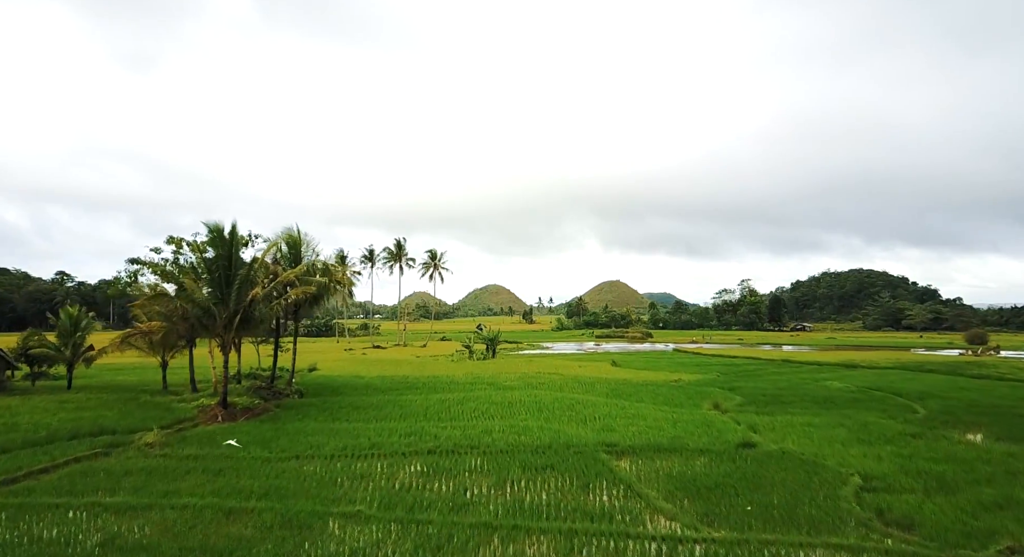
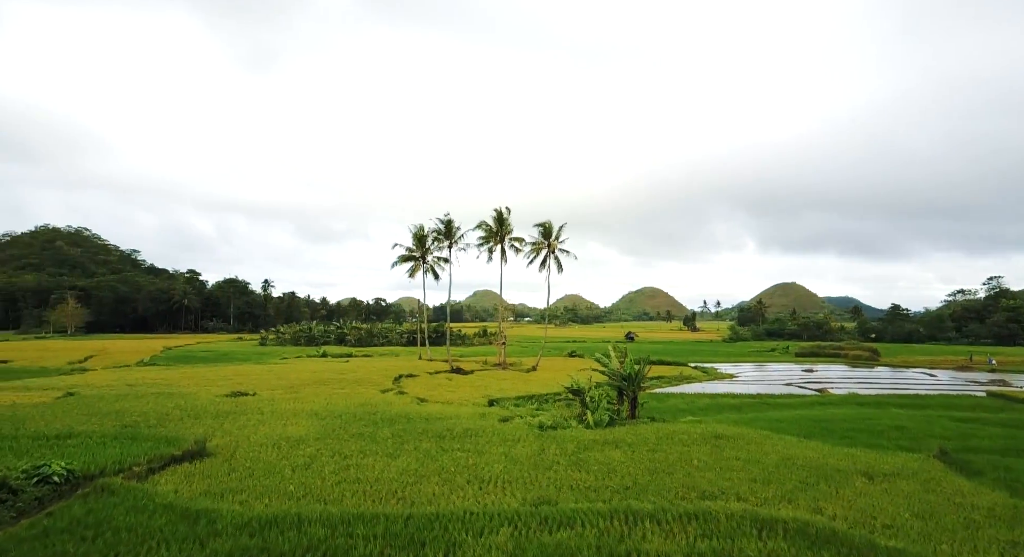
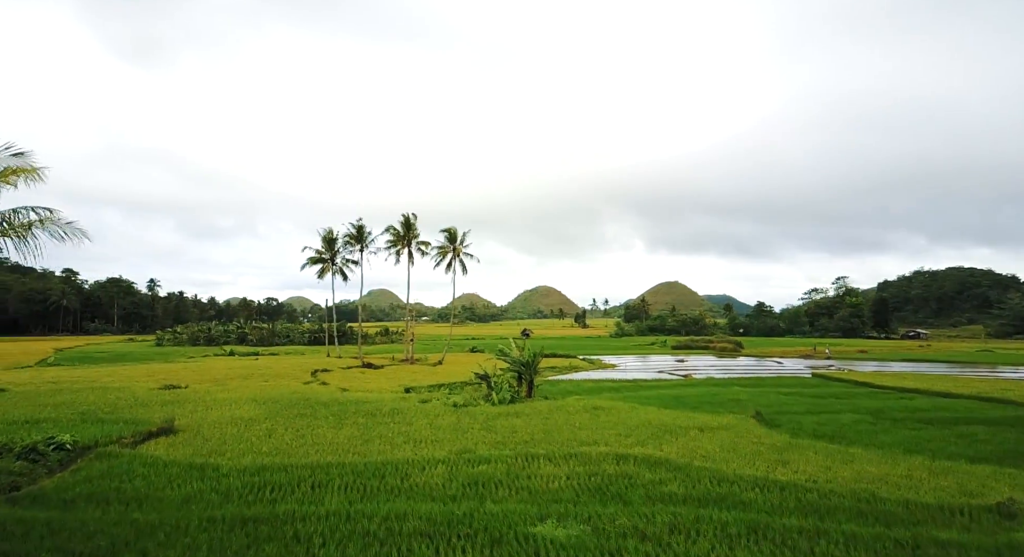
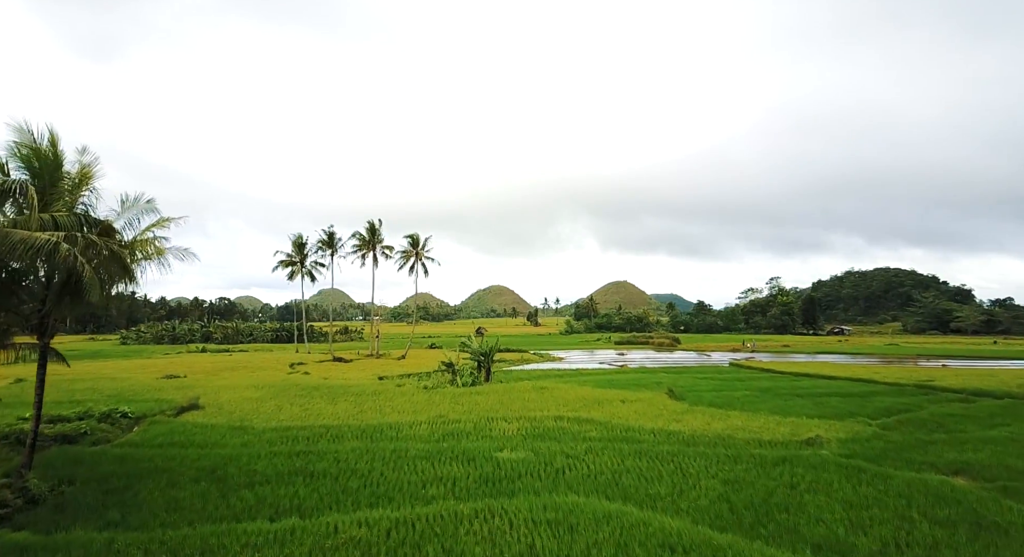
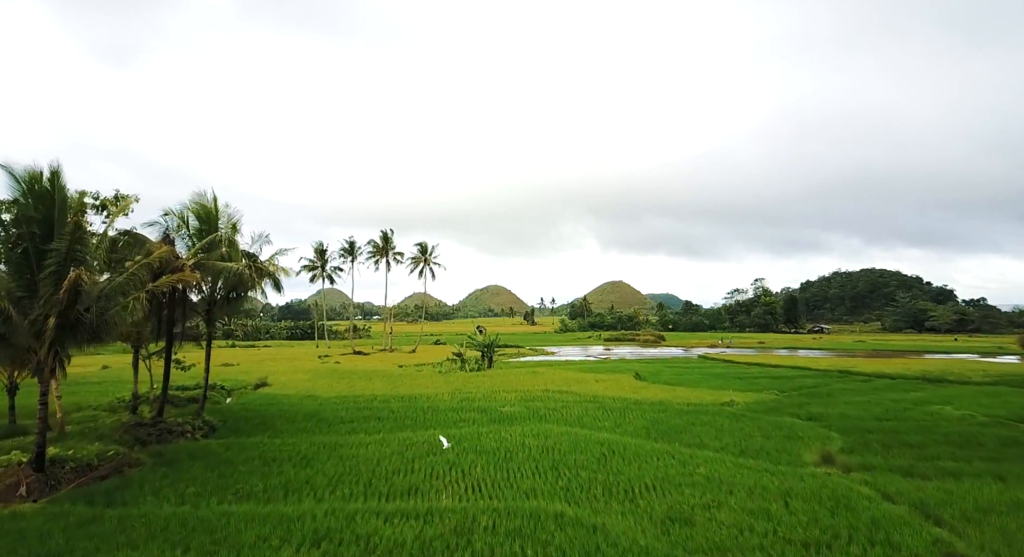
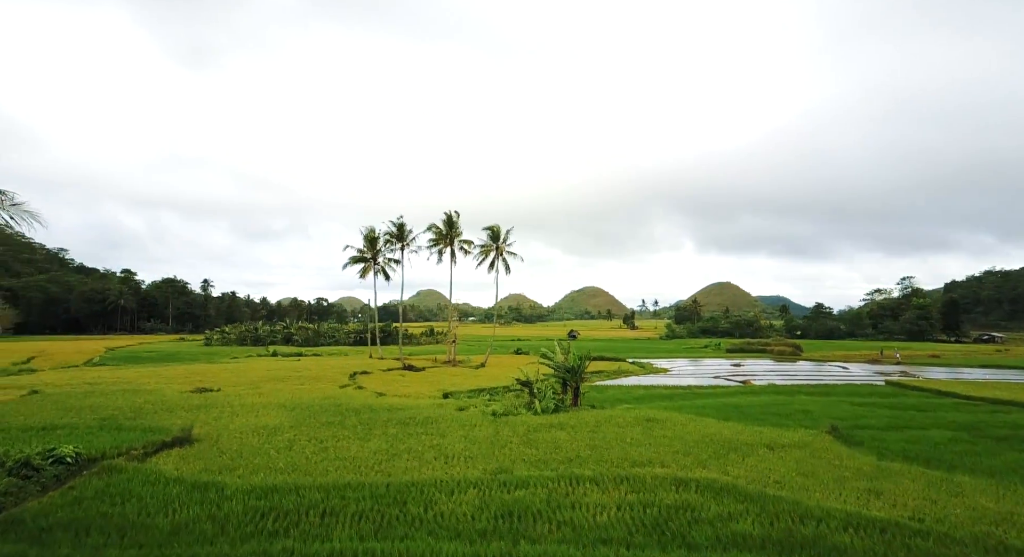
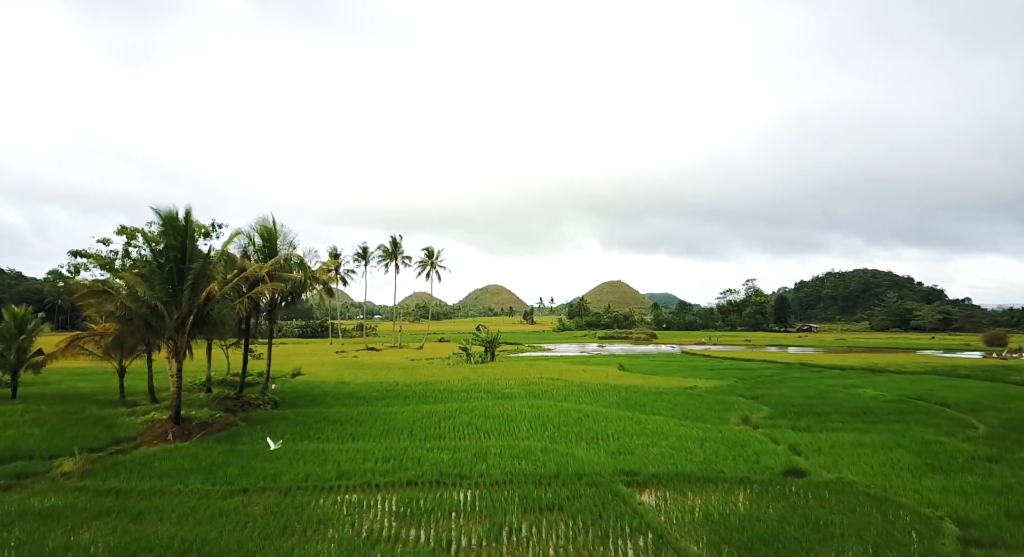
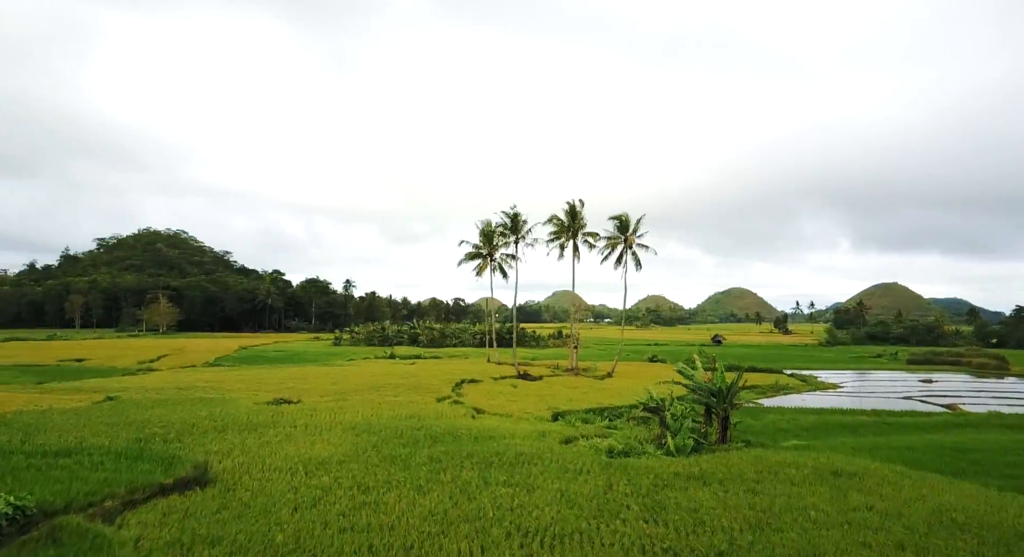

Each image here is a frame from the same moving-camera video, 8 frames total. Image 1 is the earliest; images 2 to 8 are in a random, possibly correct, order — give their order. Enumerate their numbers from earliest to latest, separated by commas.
7, 5, 4, 3, 6, 2, 8
